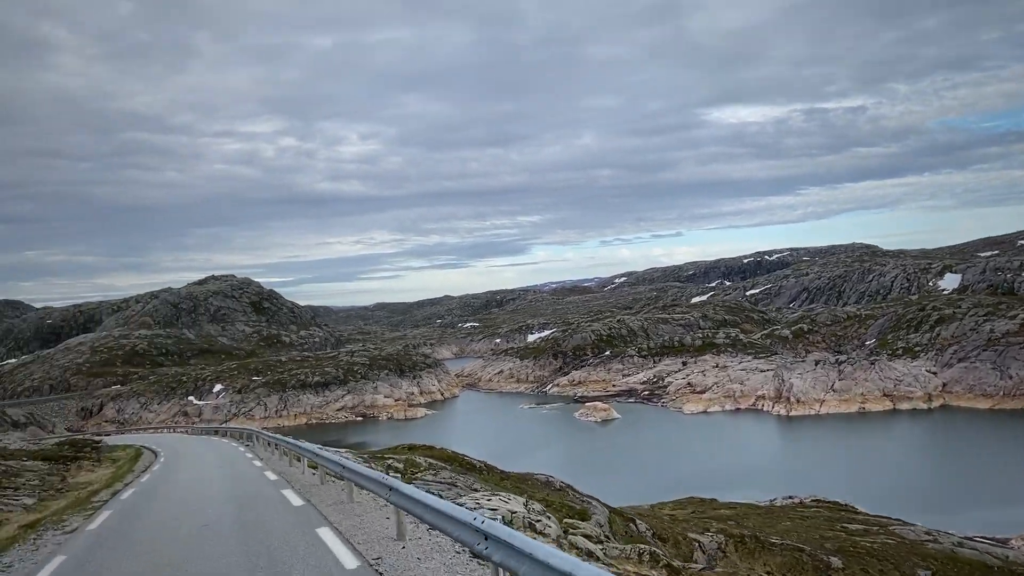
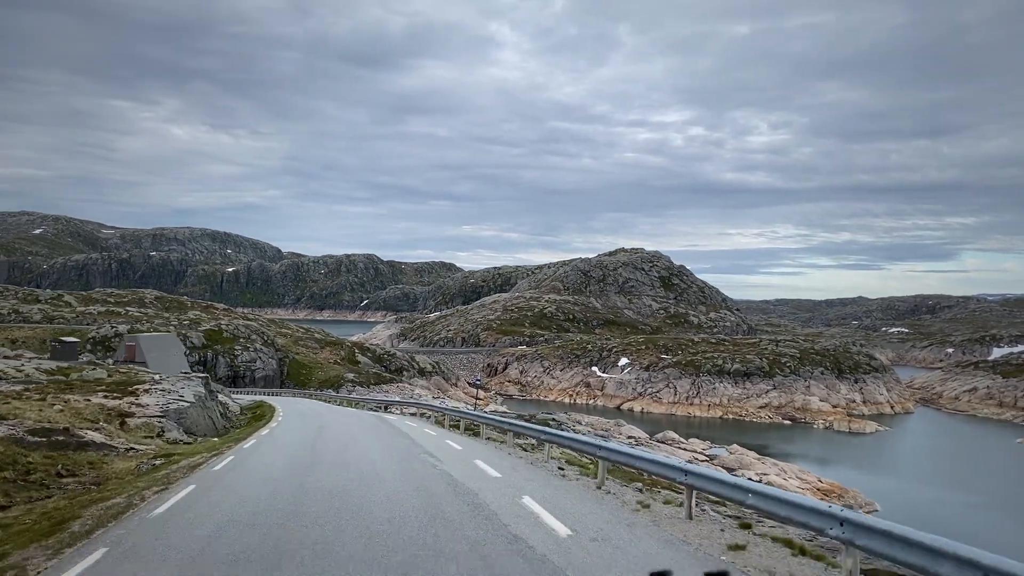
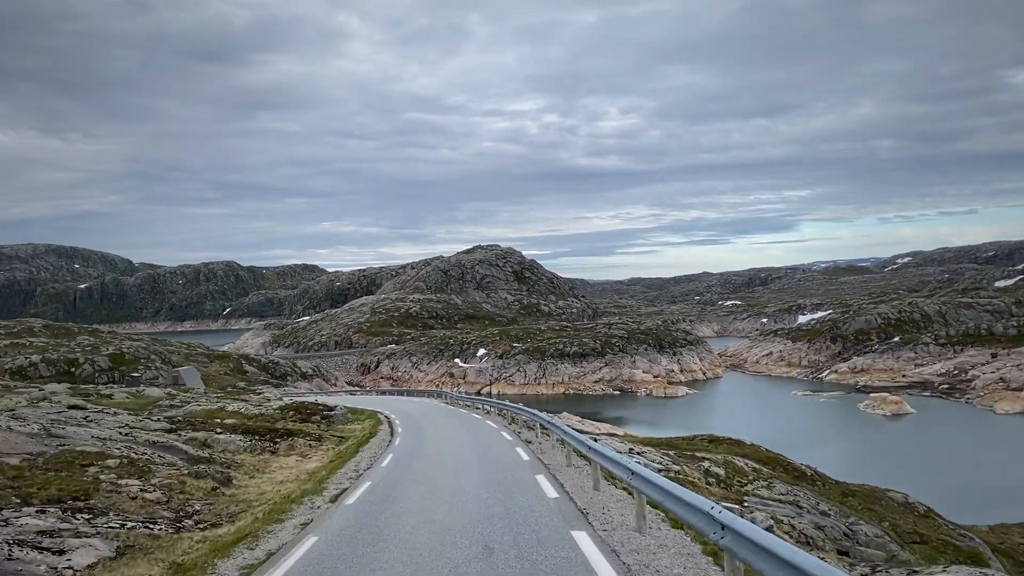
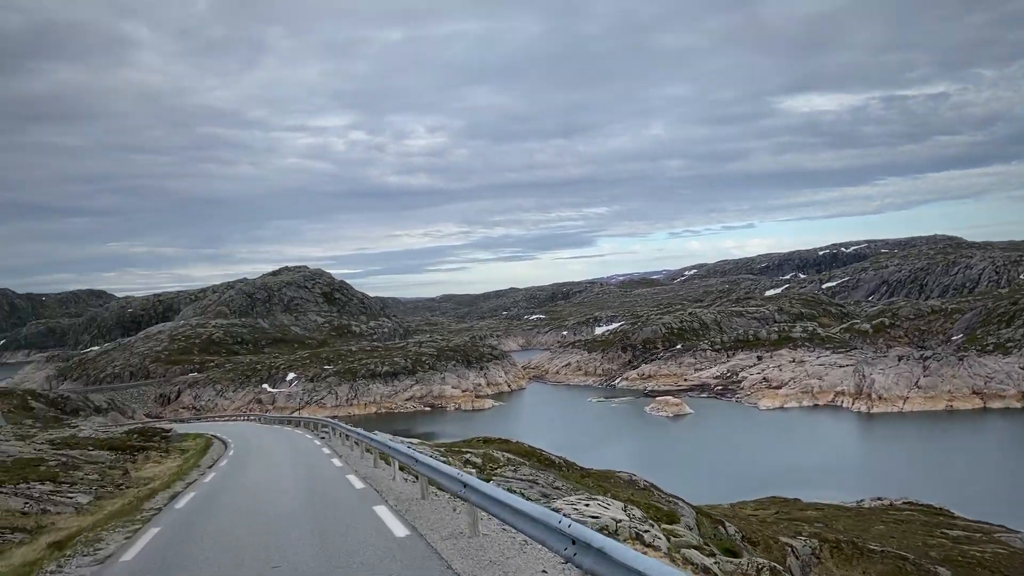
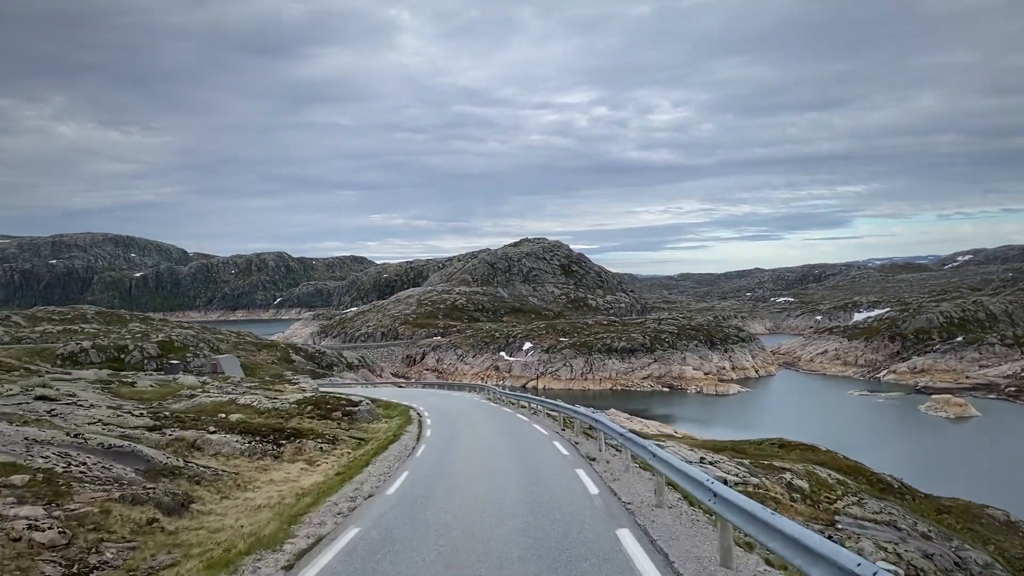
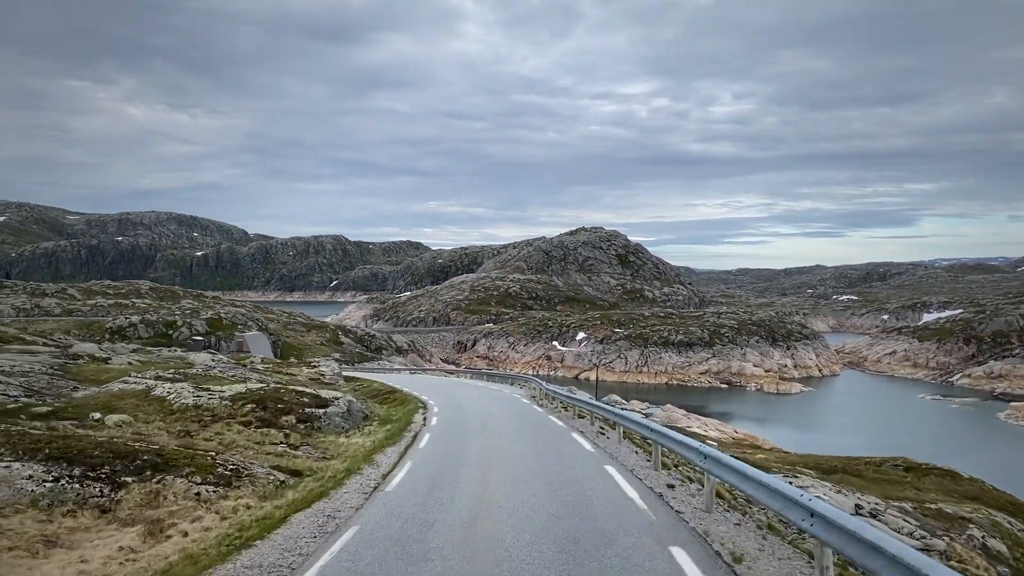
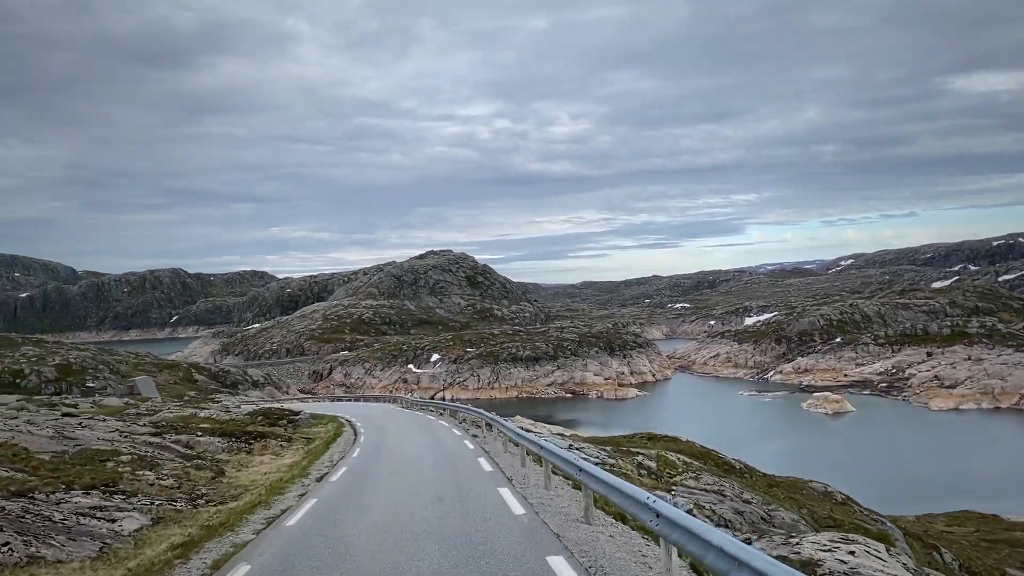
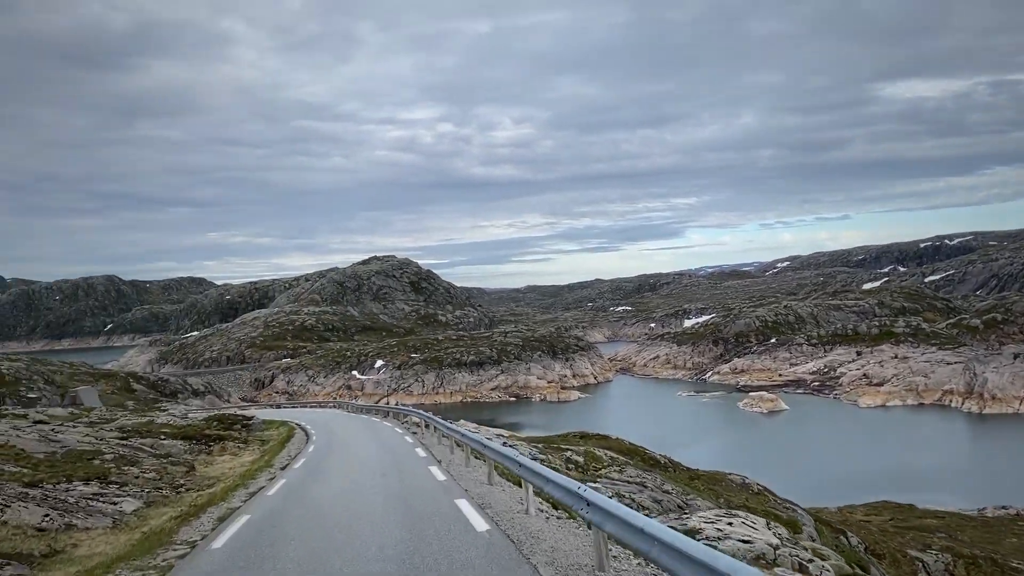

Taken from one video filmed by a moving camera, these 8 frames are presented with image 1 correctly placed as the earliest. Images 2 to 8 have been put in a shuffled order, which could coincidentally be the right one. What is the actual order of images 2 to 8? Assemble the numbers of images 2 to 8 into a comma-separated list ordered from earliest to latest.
4, 8, 7, 3, 5, 6, 2
